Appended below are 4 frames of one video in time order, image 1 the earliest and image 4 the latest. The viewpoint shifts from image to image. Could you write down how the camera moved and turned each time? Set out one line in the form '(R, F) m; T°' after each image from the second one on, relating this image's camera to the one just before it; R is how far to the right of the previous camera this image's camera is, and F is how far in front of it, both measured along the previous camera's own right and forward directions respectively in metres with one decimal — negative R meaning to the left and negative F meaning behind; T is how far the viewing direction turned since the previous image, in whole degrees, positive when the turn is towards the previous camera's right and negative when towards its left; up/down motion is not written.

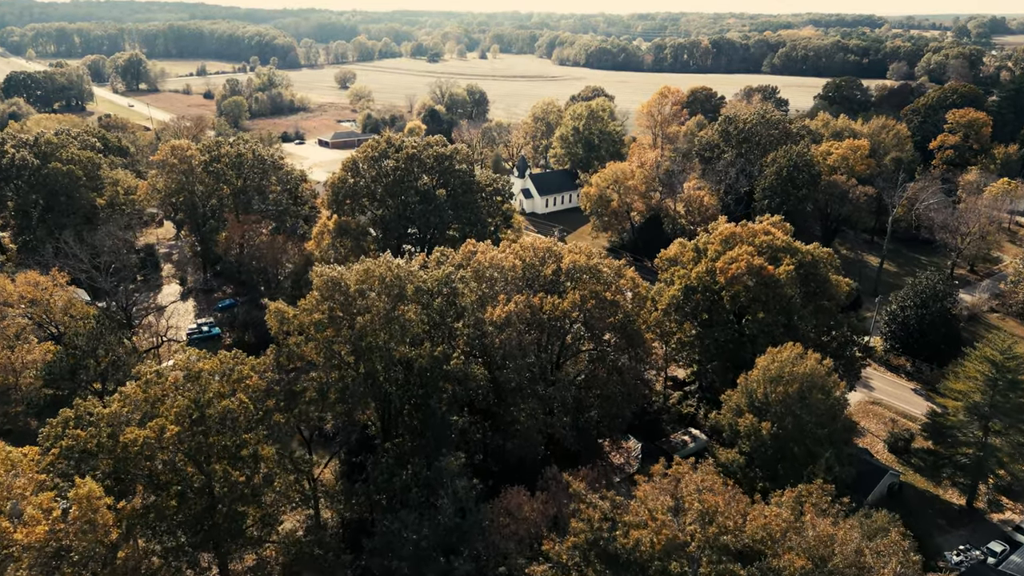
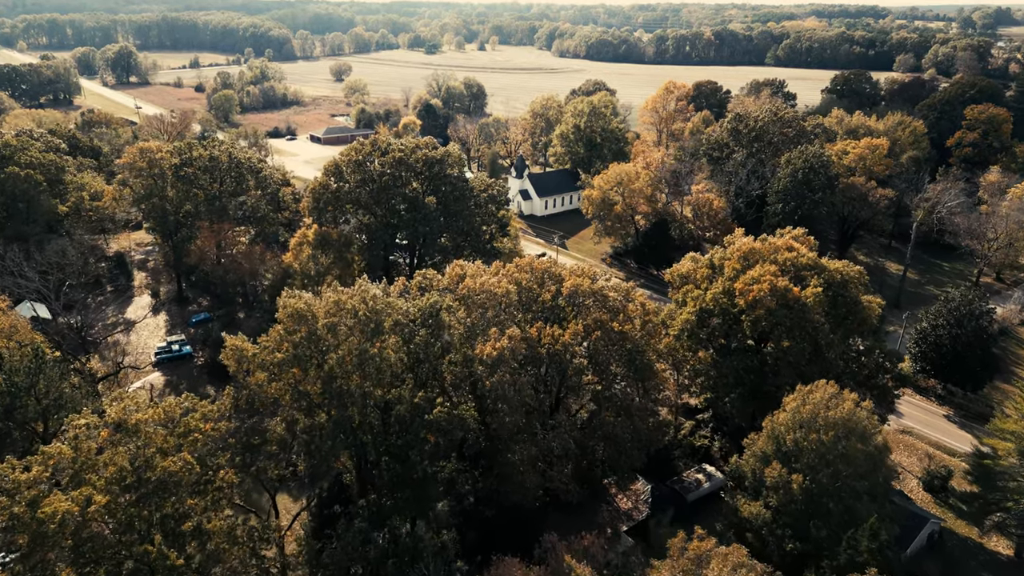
(+0.3, +4.2) m; 0°
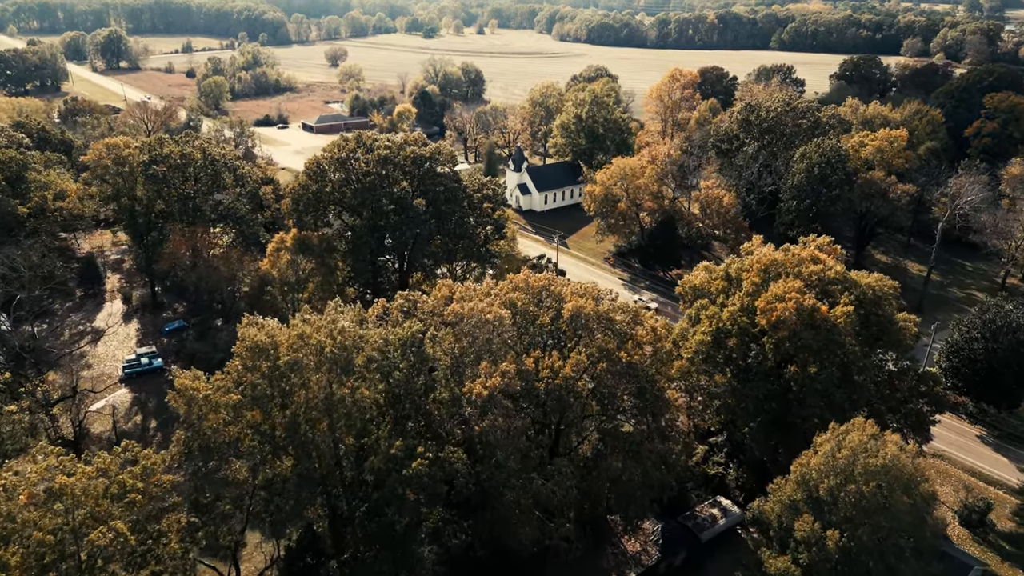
(+0.3, +3.8) m; 0°
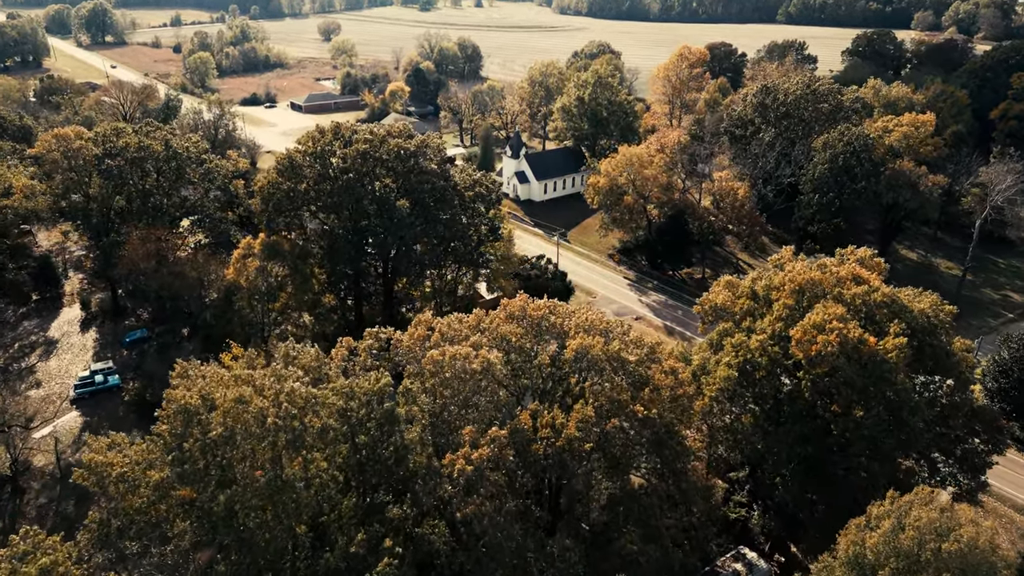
(+0.2, +4.8) m; 0°
